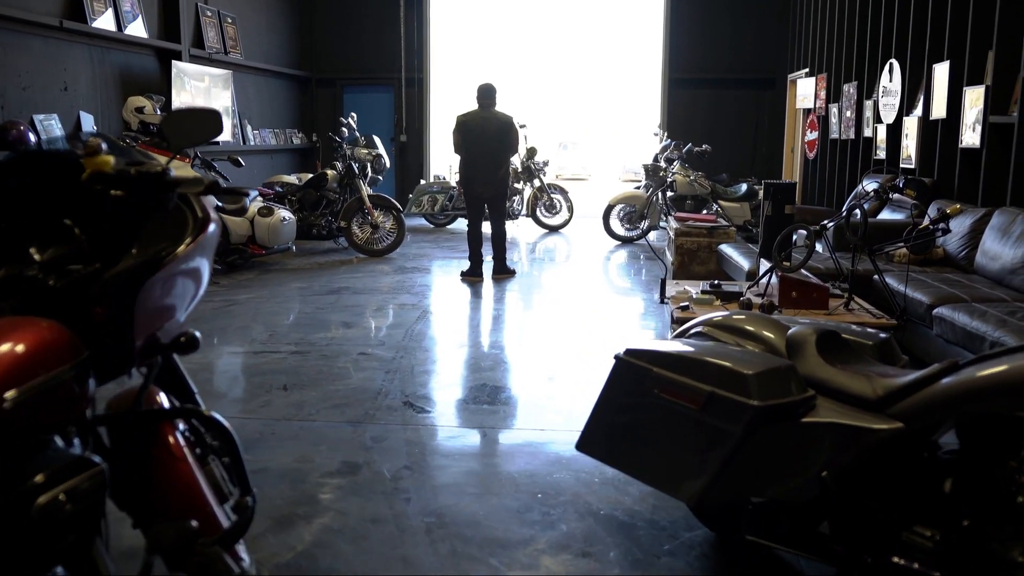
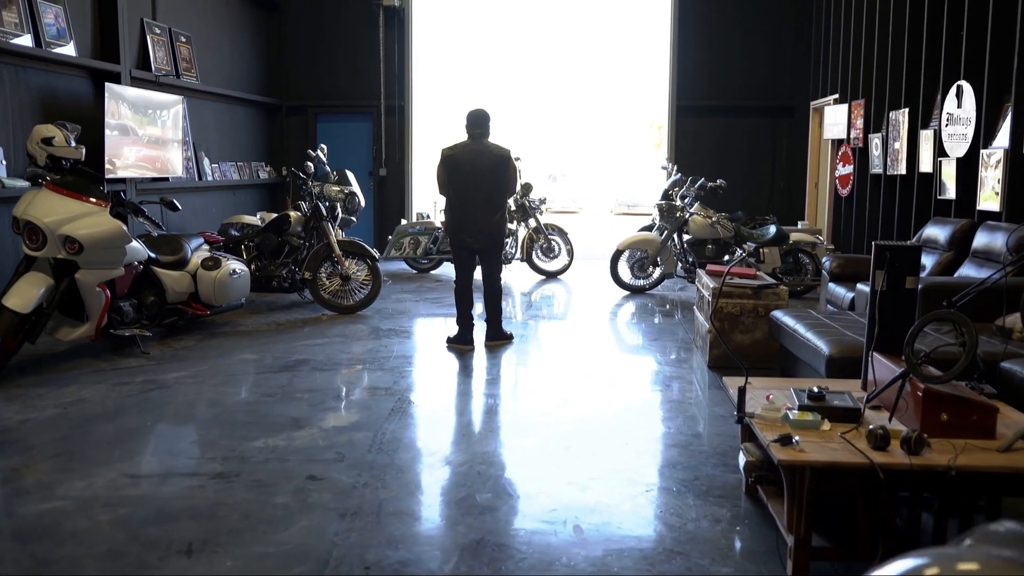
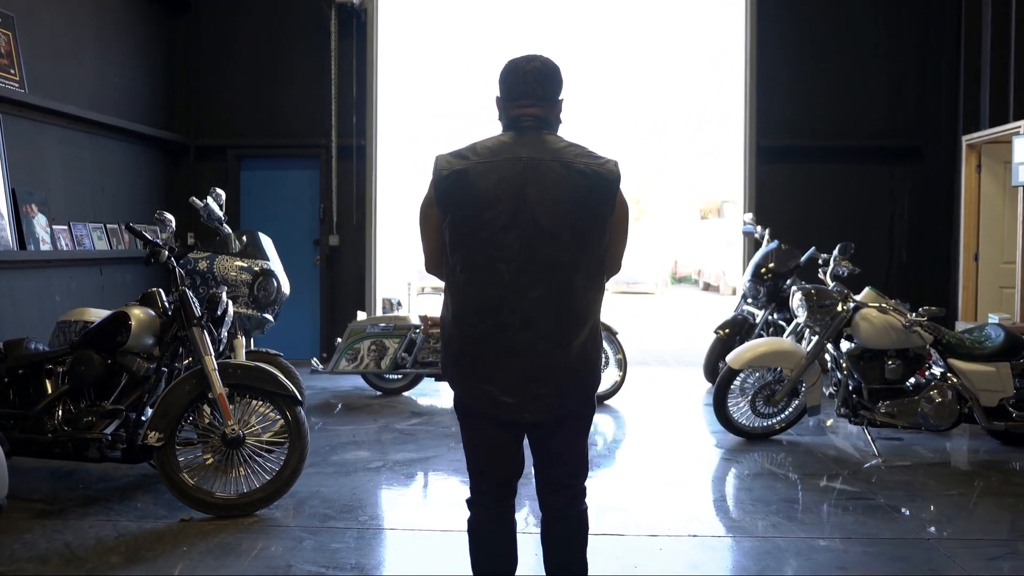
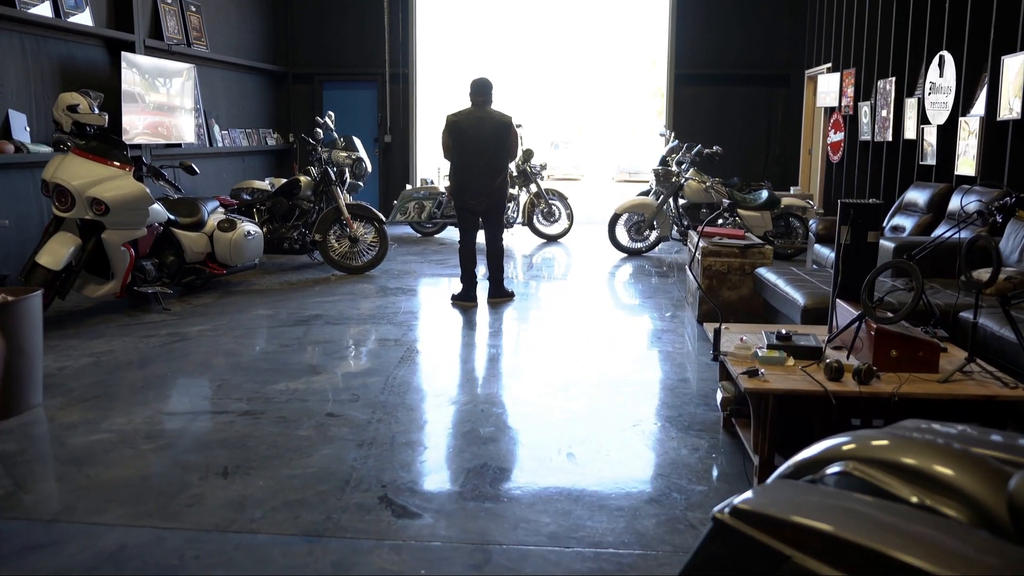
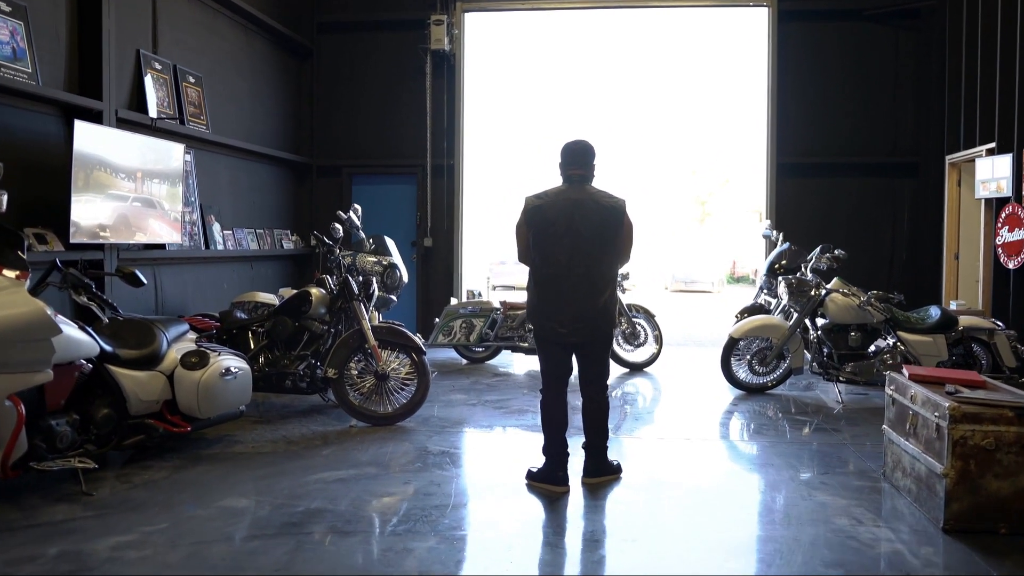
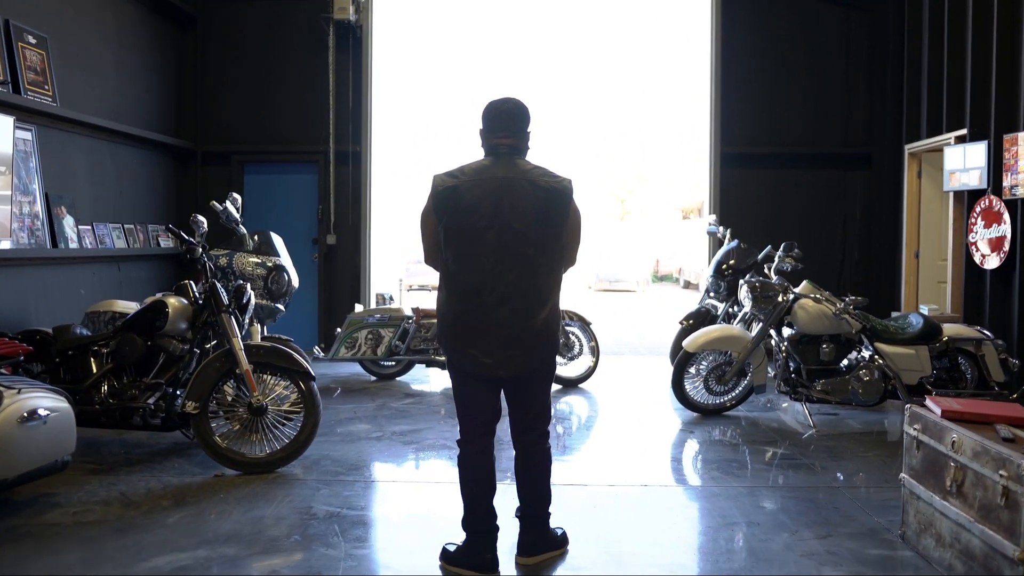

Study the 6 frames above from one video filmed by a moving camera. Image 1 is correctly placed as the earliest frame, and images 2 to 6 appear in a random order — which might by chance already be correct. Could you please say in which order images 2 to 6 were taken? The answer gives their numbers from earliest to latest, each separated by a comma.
4, 2, 5, 6, 3
